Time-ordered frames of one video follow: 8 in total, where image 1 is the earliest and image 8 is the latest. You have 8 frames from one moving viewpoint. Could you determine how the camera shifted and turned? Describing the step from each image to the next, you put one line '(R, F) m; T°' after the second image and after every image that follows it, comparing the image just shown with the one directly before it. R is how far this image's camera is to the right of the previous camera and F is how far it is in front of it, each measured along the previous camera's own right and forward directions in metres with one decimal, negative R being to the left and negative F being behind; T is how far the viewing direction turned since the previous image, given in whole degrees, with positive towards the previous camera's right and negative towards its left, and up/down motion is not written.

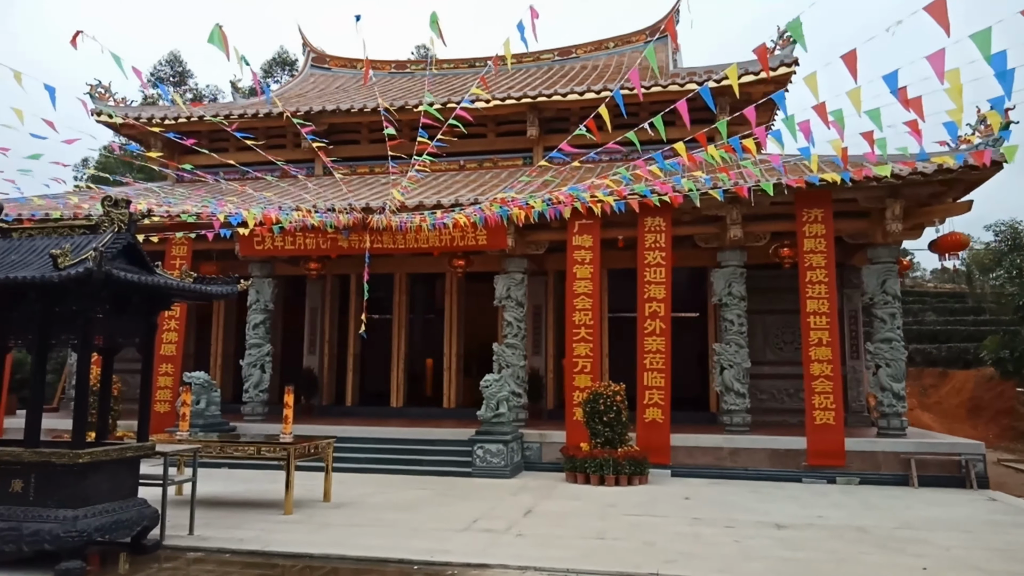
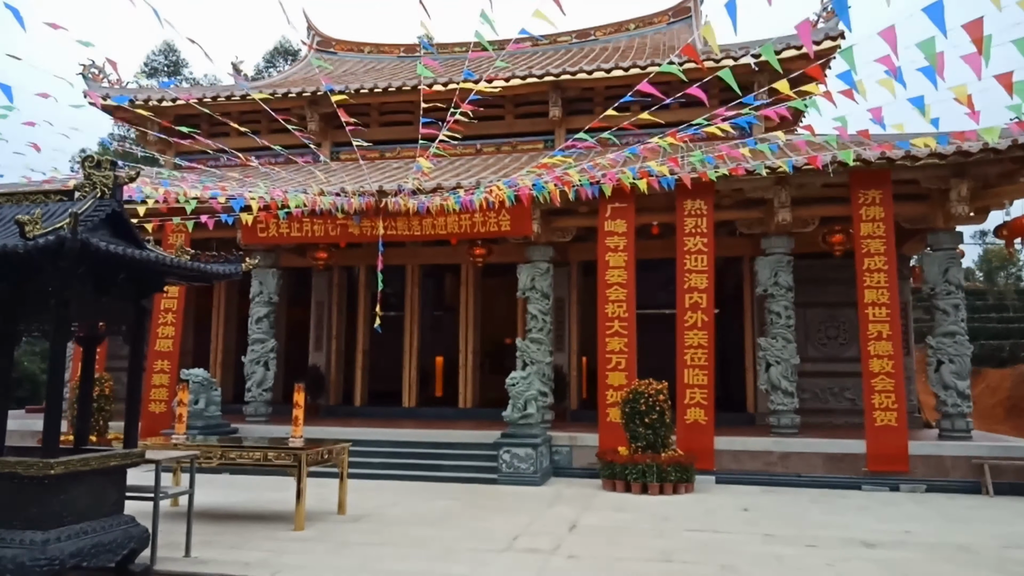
(-0.3, +0.8) m; 0°
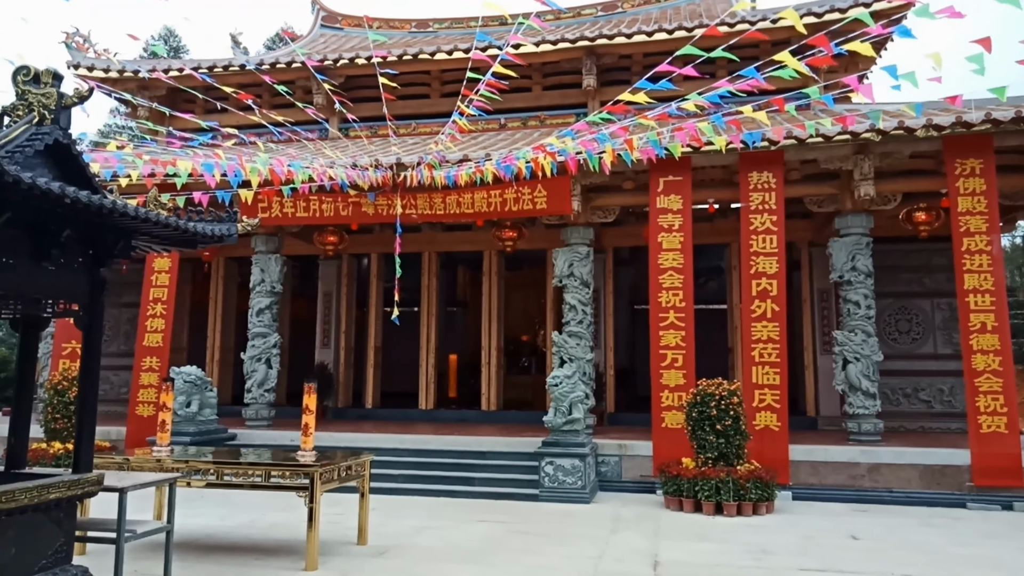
(-0.4, +1.2) m; 0°
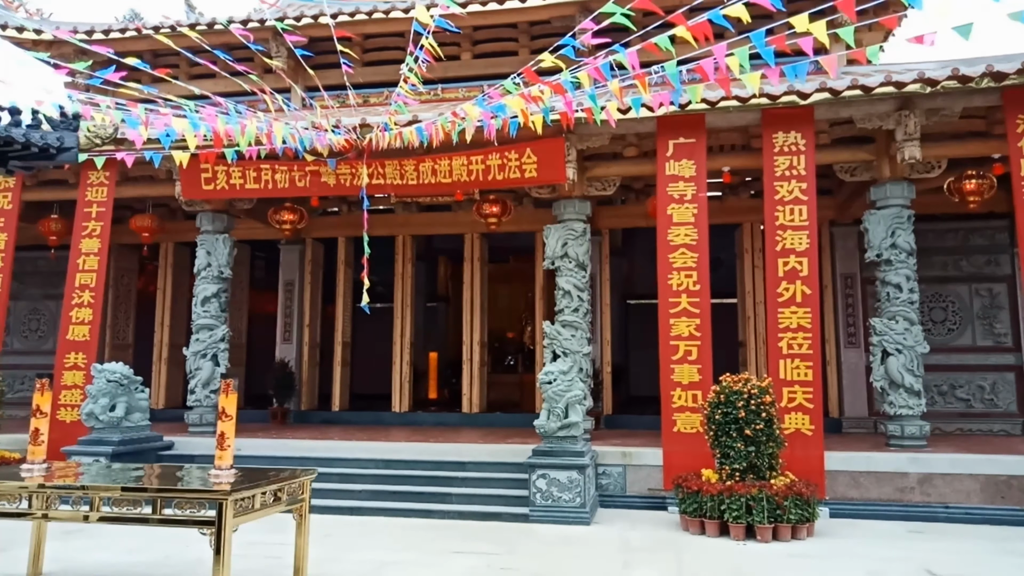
(0.0, +1.2) m; +1°
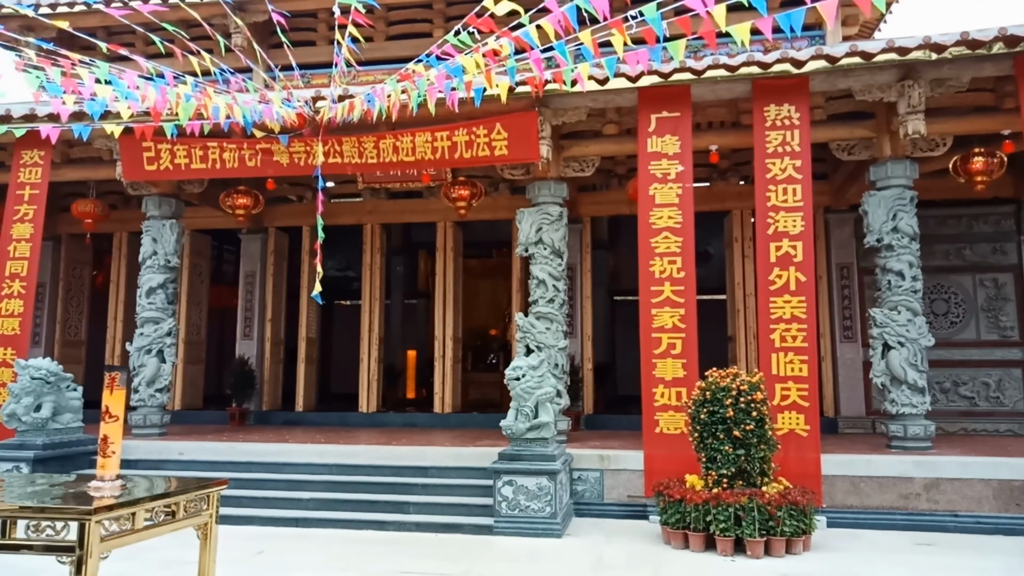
(+0.2, +0.6) m; +1°
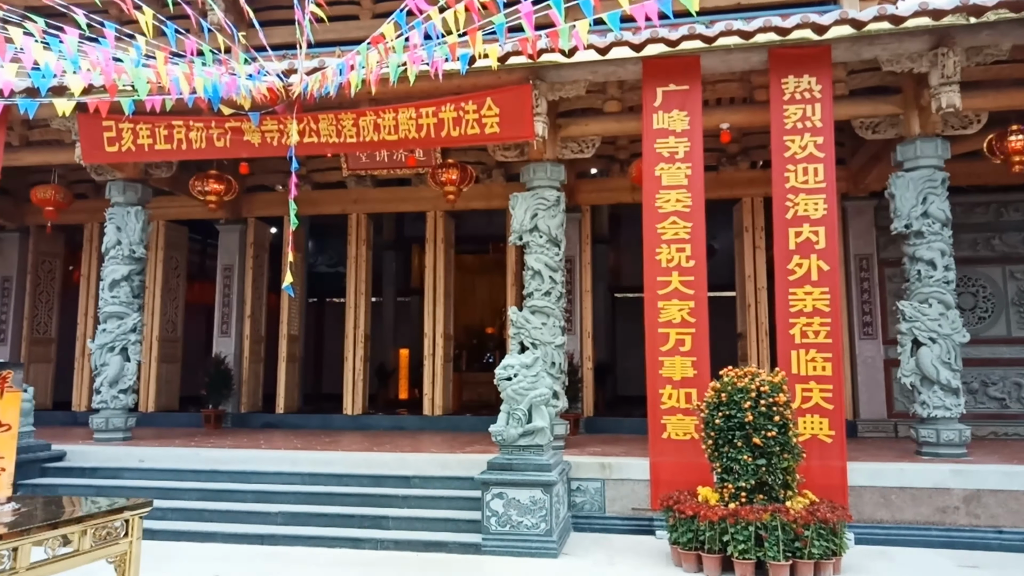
(+0.1, +0.6) m; 0°
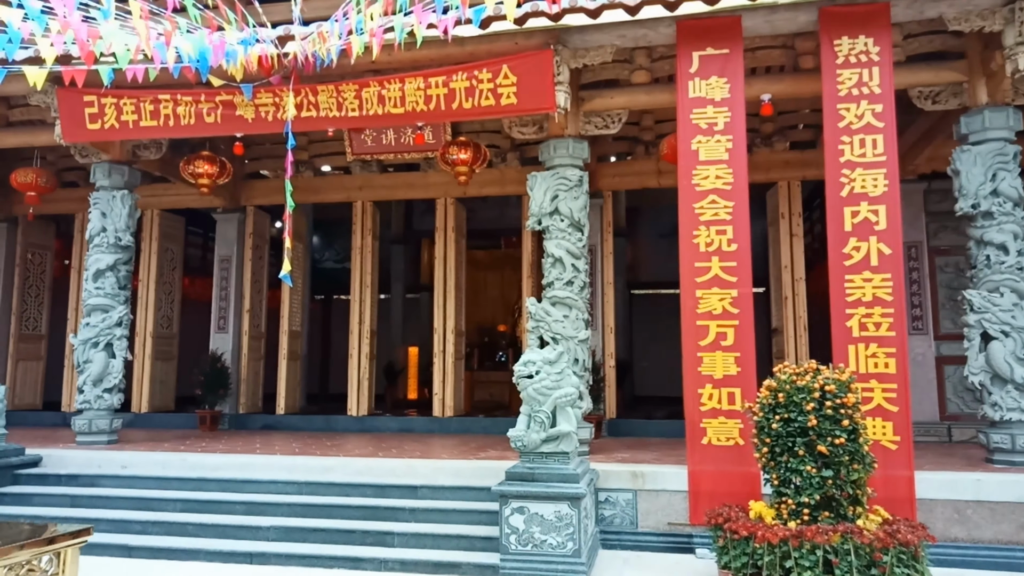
(-0.1, +0.6) m; -1°
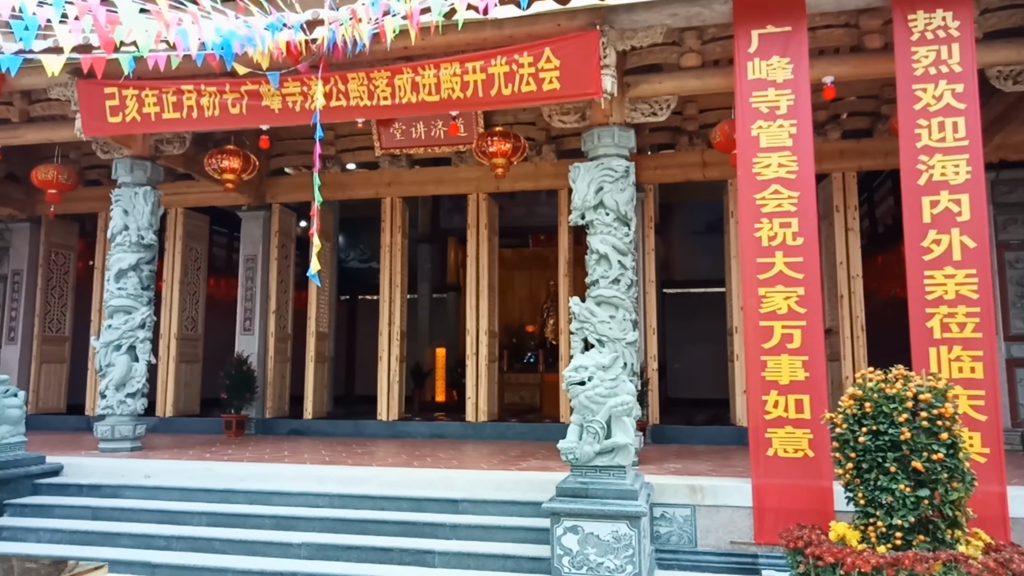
(-0.2, +0.3) m; -2°
